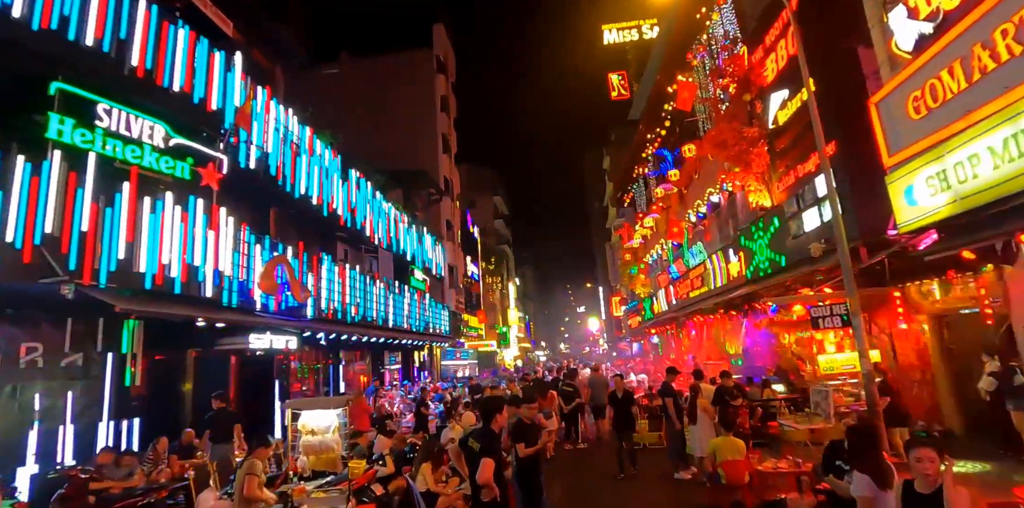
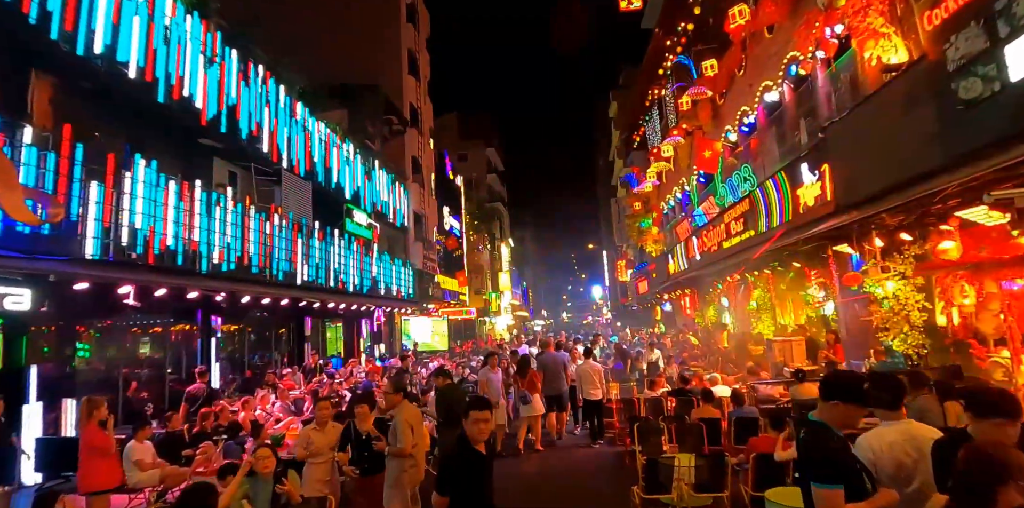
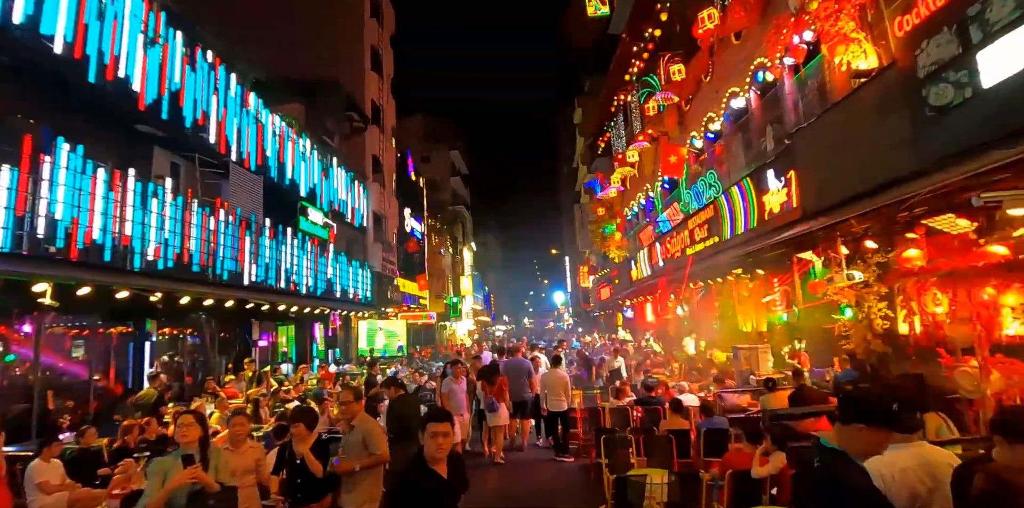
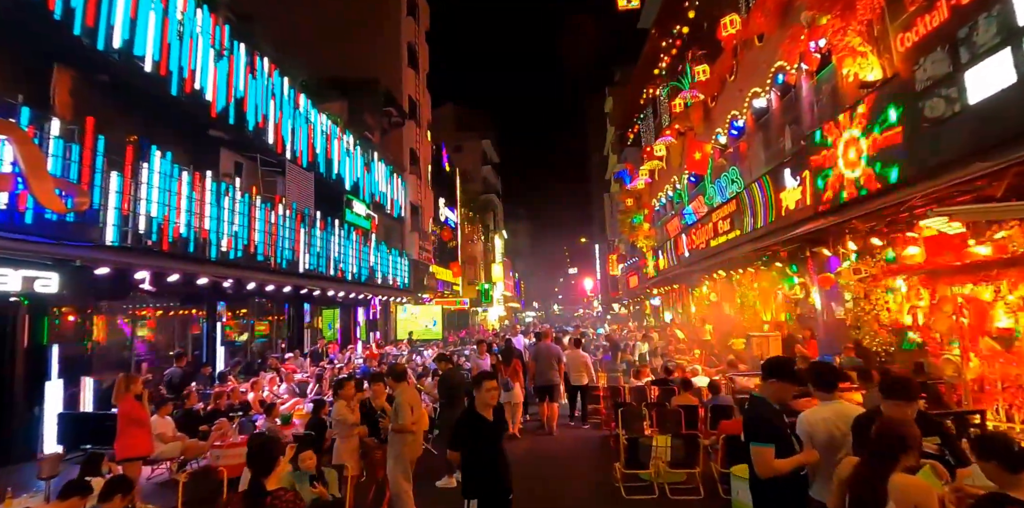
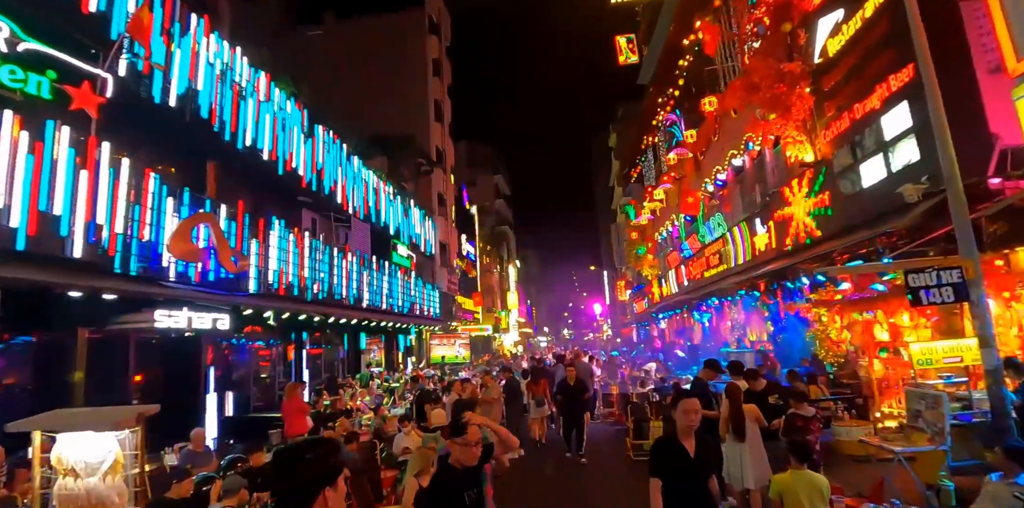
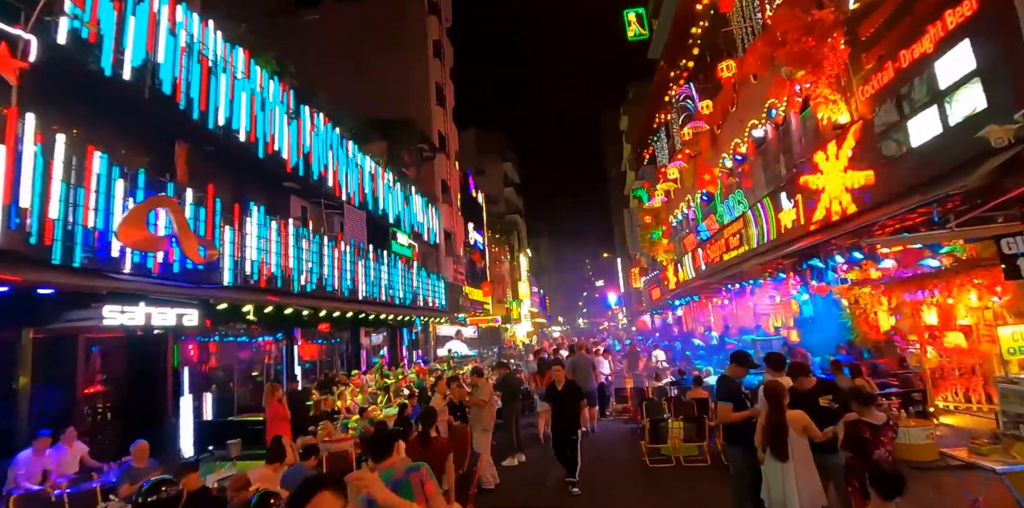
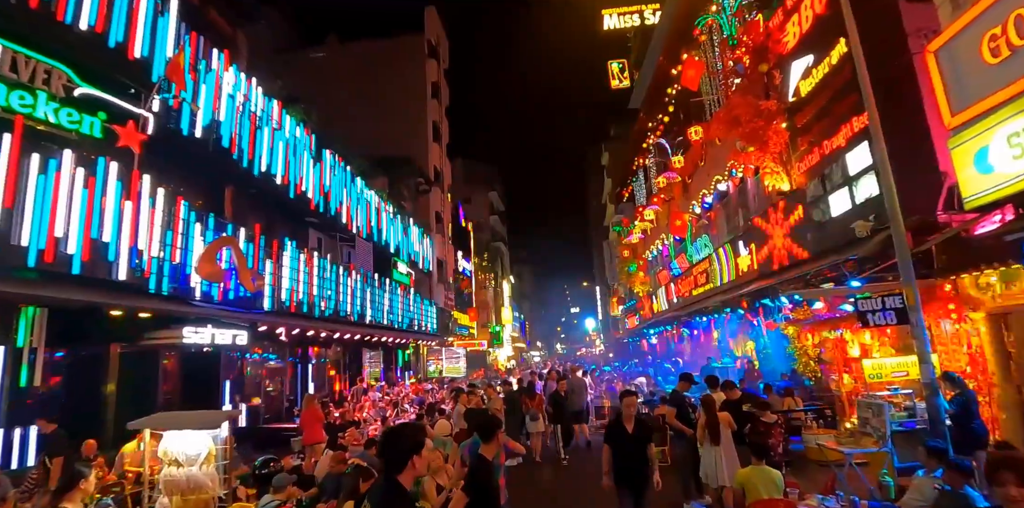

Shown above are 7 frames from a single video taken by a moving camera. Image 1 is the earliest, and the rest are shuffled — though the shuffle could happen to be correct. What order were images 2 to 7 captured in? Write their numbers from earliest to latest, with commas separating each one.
7, 5, 6, 4, 2, 3
